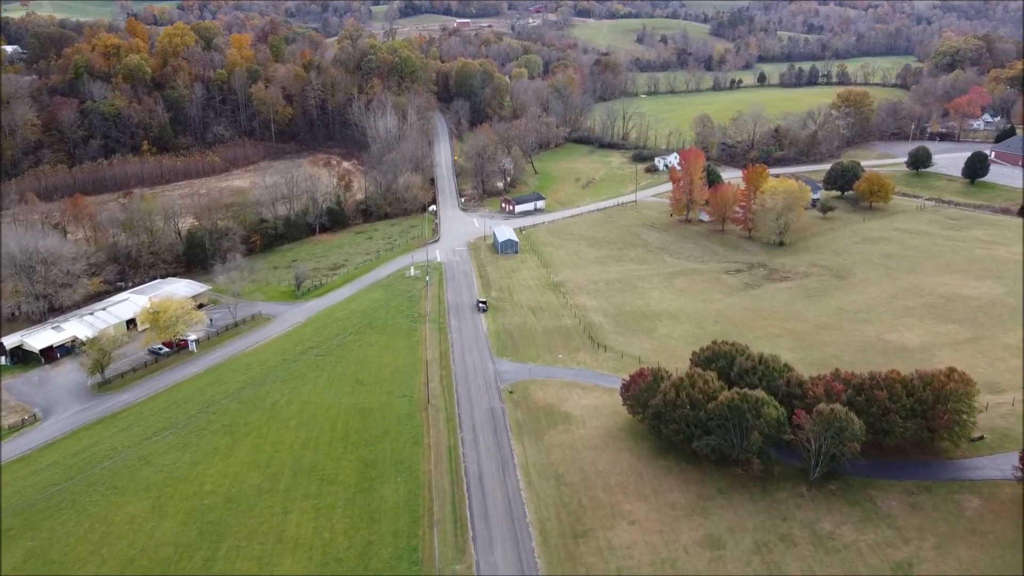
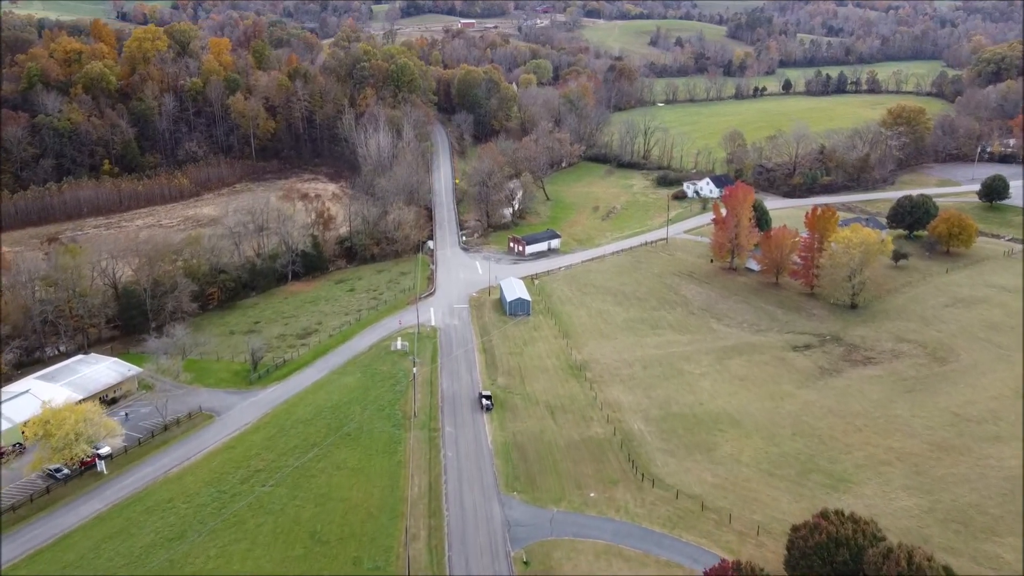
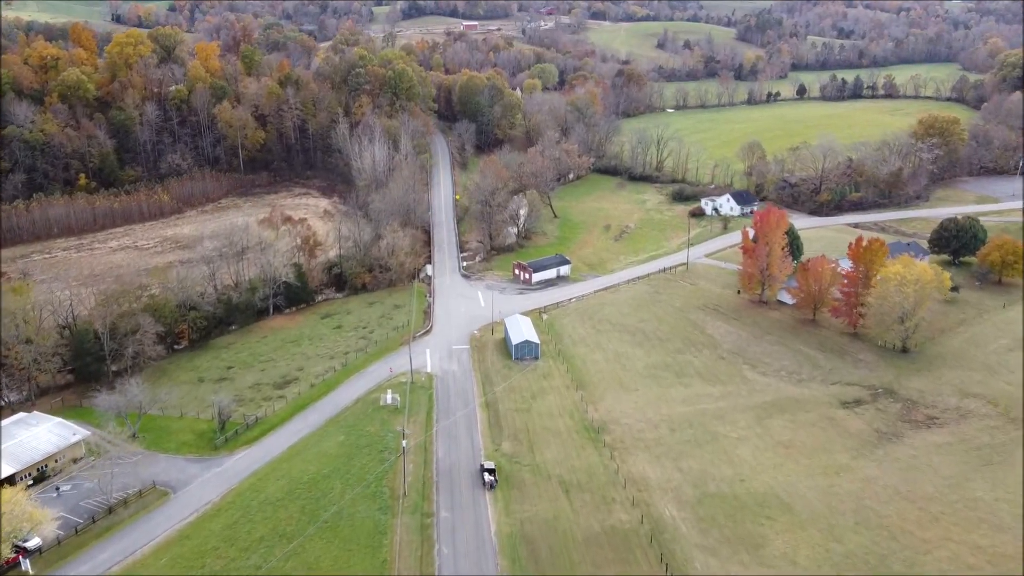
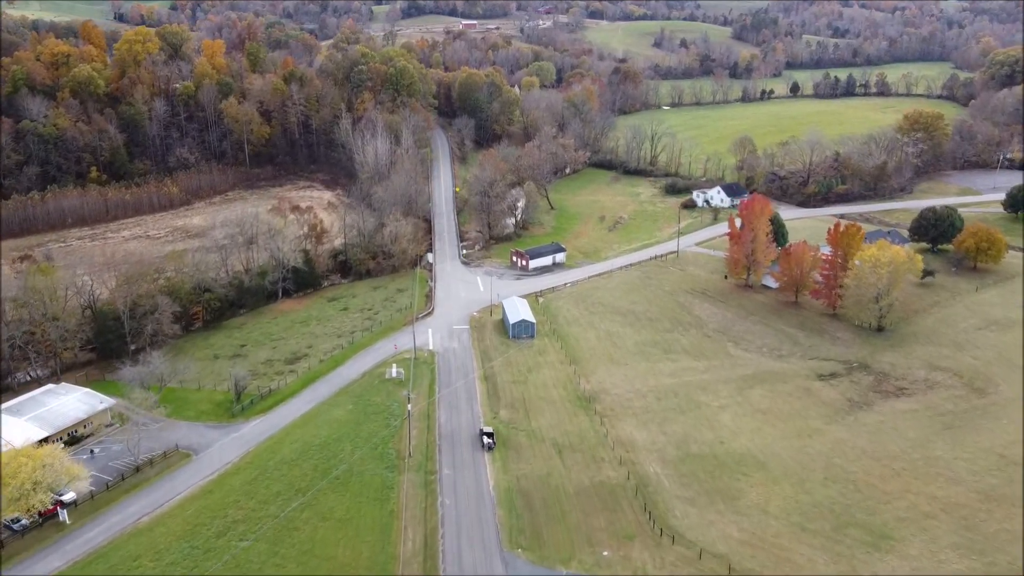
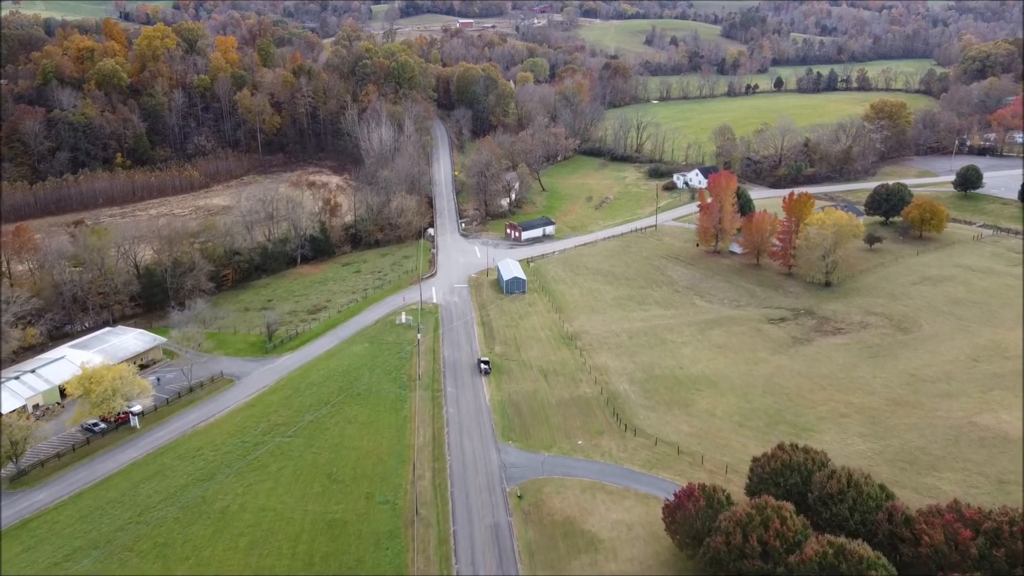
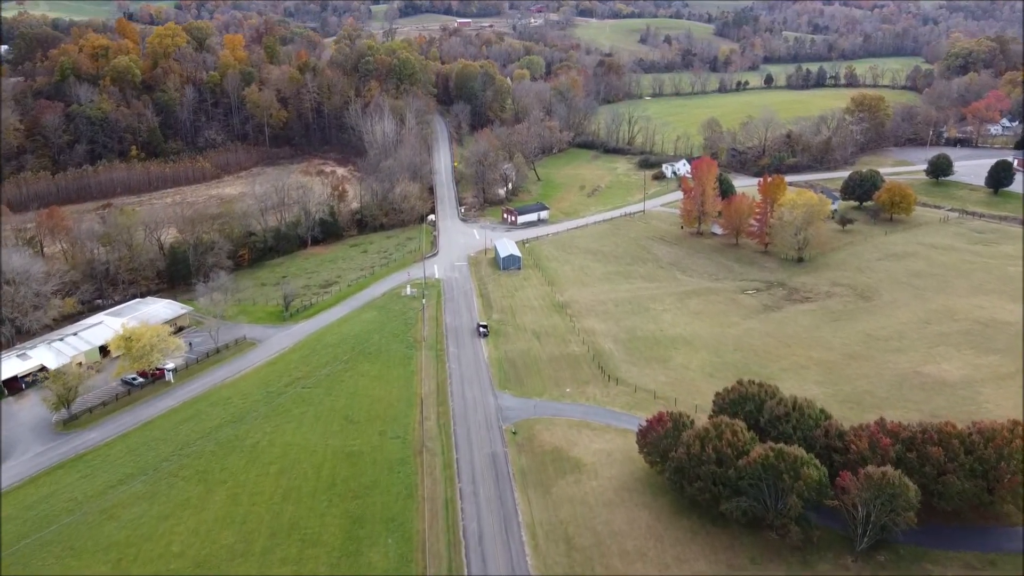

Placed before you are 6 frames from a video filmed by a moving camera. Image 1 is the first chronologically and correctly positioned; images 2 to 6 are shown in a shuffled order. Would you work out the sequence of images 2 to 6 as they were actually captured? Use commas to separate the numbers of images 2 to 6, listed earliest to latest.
6, 5, 2, 4, 3
